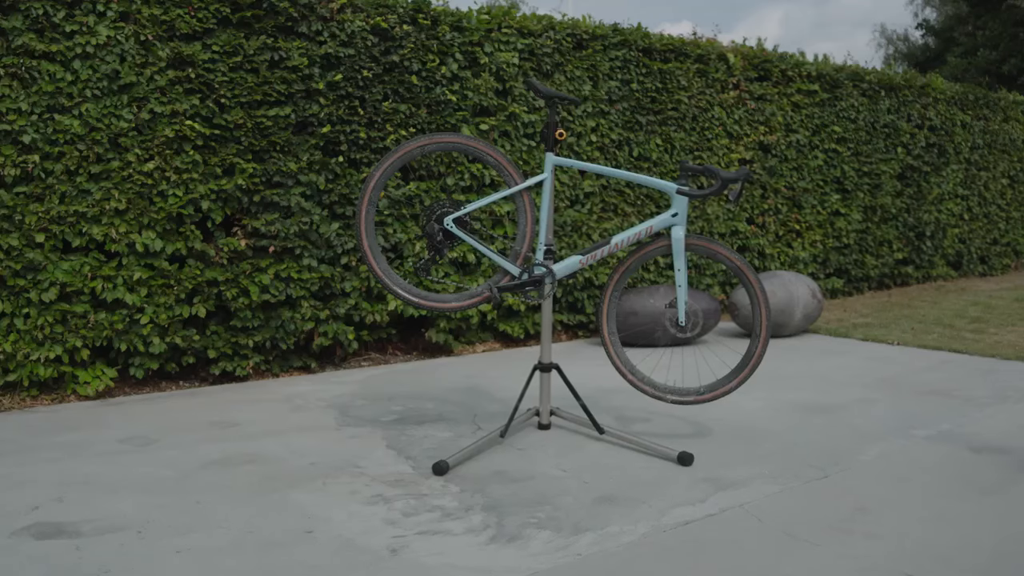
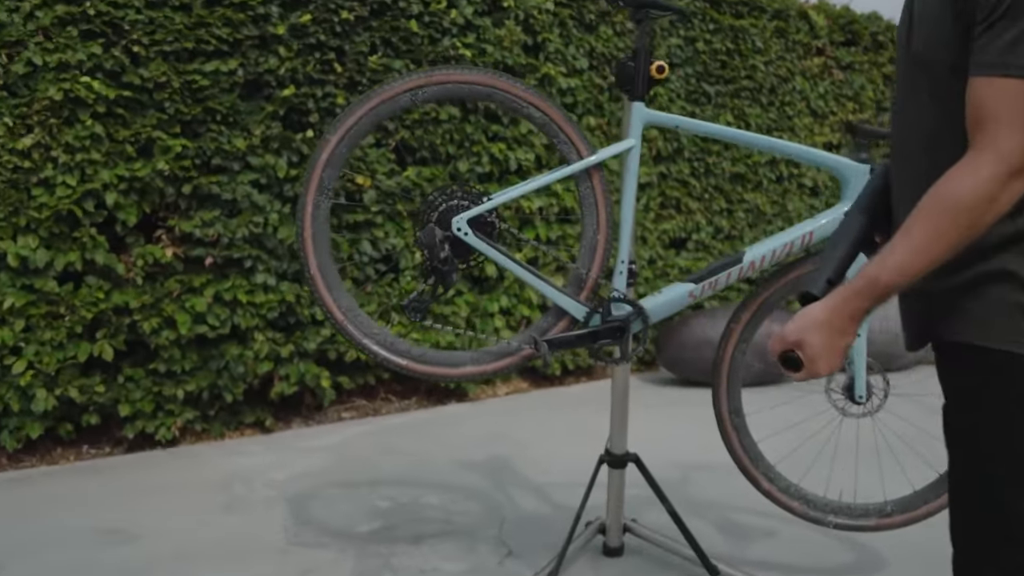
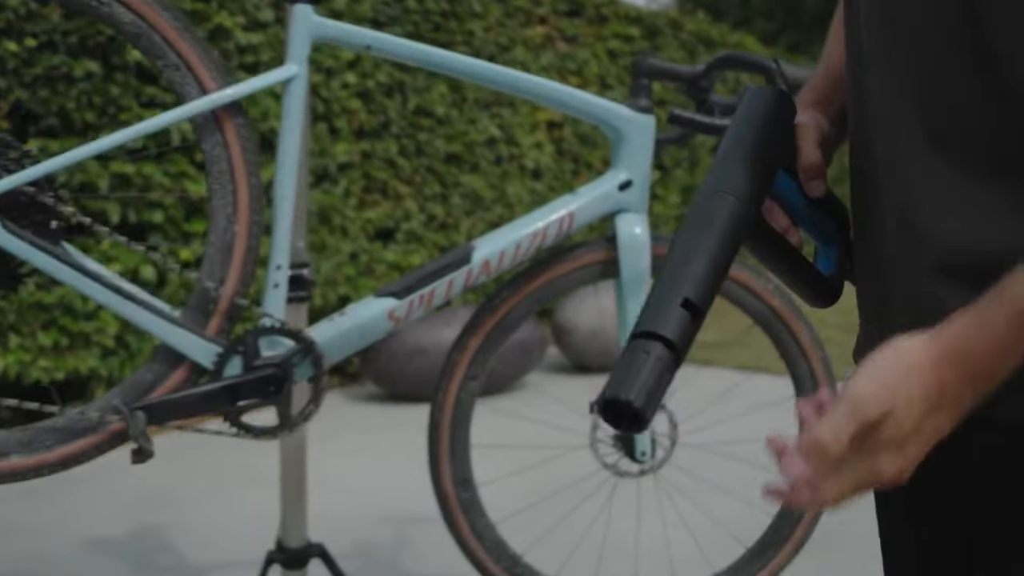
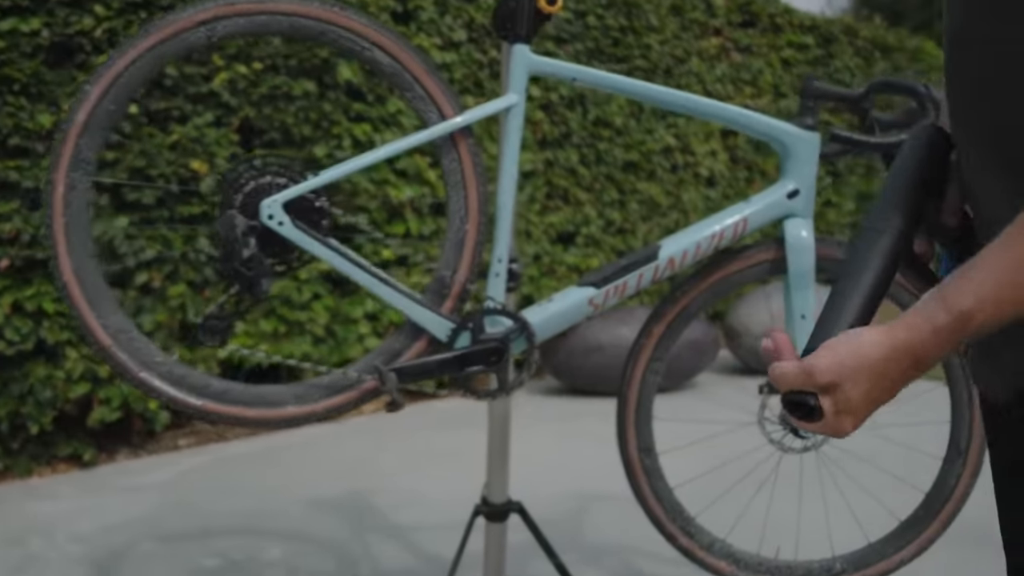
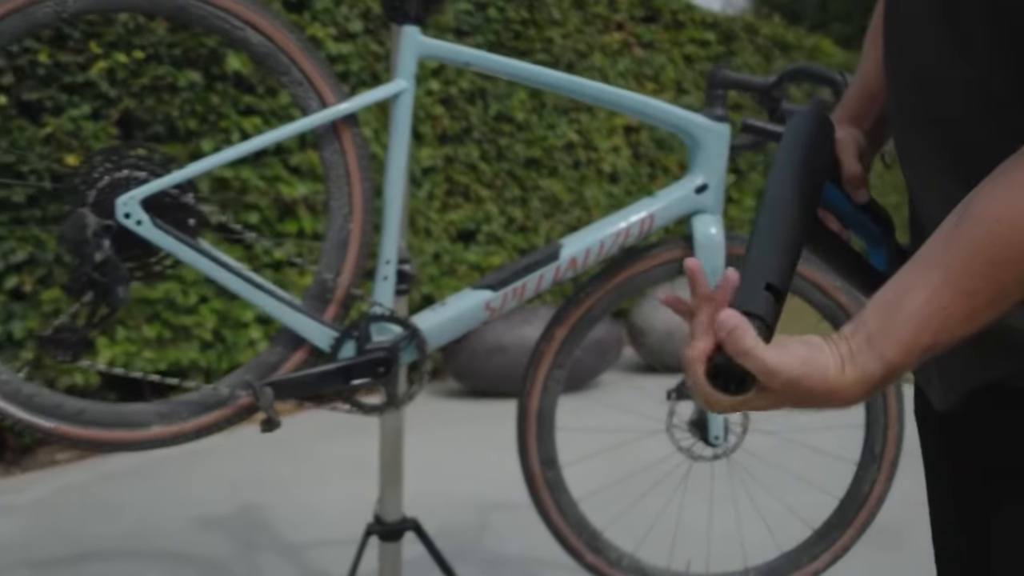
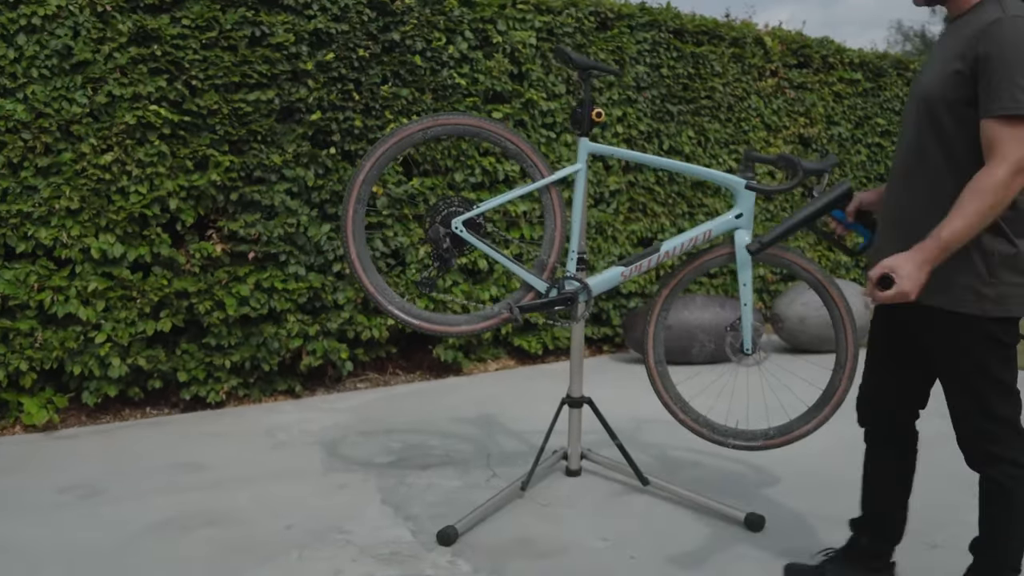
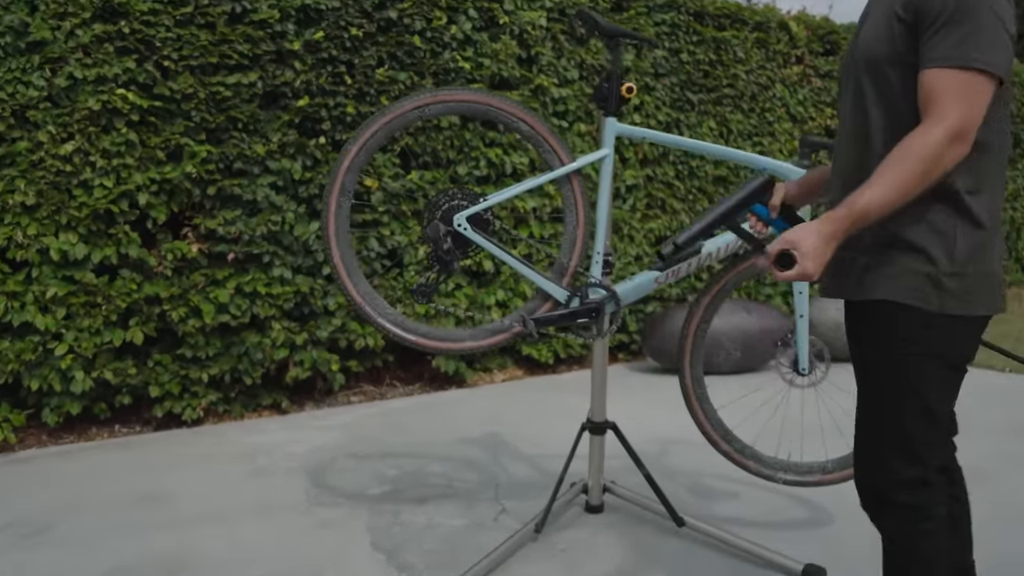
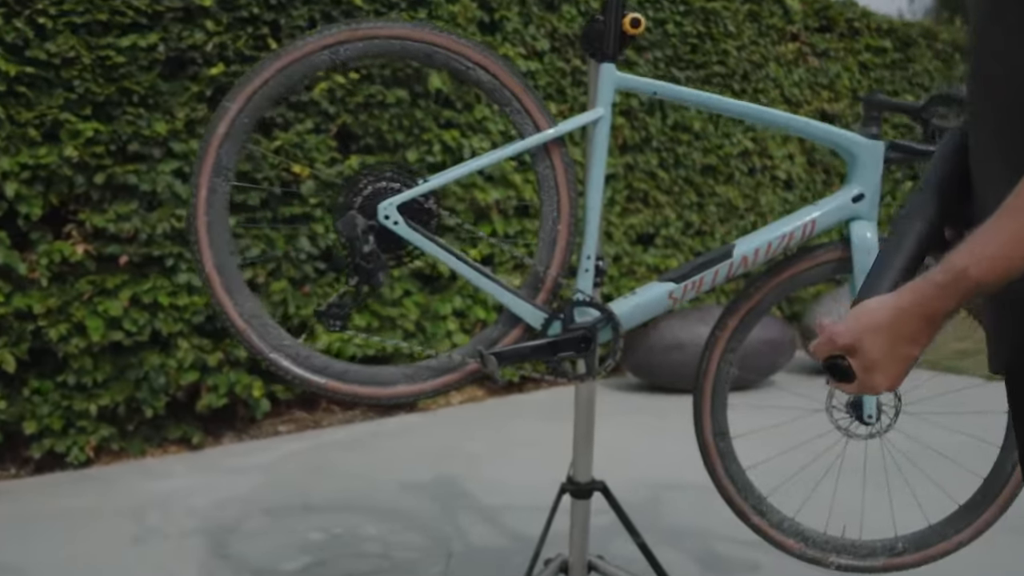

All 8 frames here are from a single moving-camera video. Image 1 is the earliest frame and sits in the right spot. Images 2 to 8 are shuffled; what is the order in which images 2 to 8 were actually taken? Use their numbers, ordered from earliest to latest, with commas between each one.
6, 7, 2, 8, 4, 5, 3
